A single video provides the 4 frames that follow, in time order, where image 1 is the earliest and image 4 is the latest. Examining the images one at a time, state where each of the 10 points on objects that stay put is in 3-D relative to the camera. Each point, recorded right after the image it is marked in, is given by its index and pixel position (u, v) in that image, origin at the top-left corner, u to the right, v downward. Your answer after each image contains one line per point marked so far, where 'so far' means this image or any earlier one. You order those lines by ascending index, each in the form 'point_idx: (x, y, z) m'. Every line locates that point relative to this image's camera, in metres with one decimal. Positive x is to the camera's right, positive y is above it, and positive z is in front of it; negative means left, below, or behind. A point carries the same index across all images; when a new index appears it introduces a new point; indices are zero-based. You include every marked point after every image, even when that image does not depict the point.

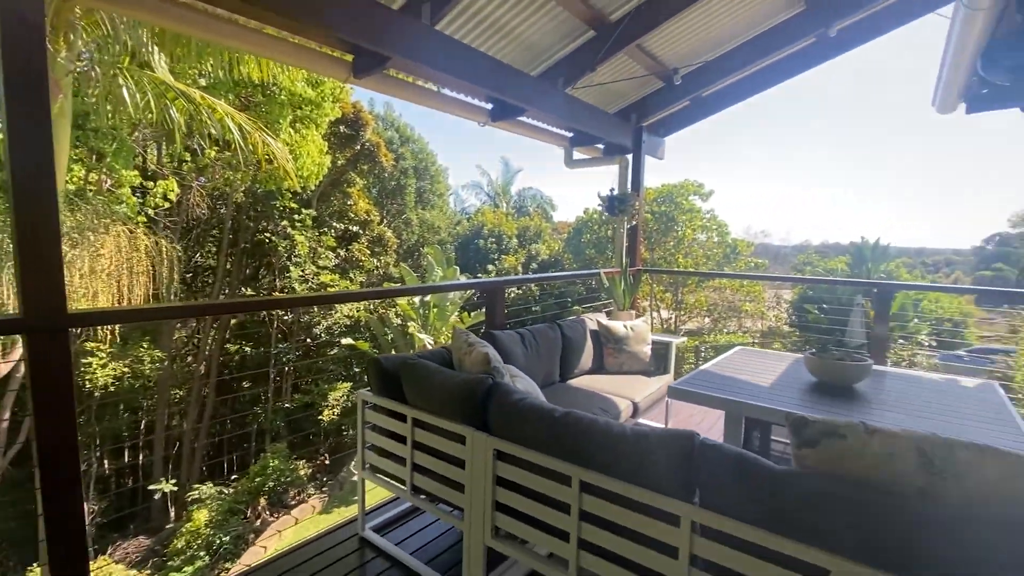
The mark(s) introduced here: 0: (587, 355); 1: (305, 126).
0: (+0.5, -0.4, +3.0) m
1: (-2.8, +2.2, +6.6) m
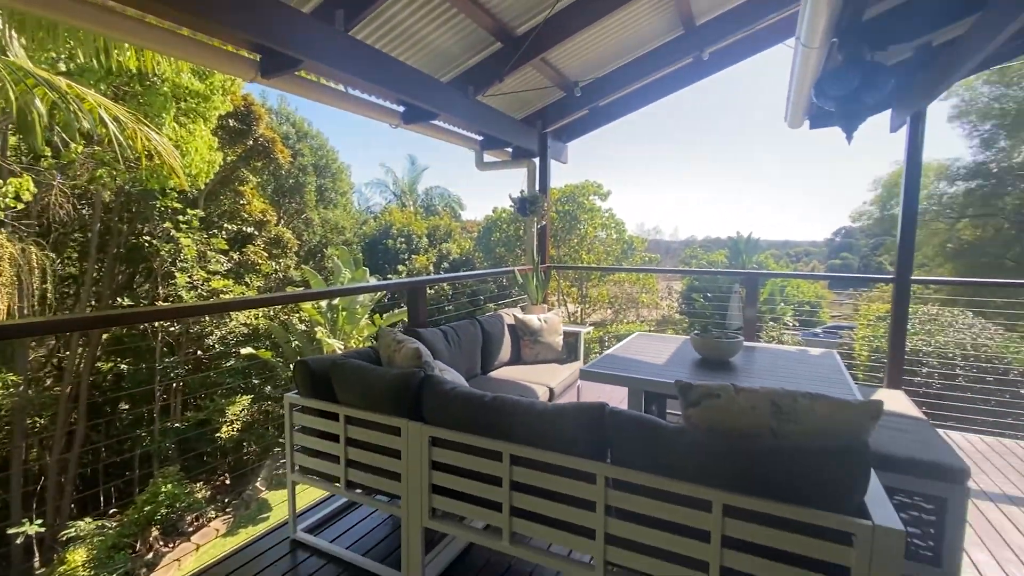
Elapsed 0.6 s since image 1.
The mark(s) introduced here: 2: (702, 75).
0: (0.0, -0.4, +3.2) m
1: (-4.0, +2.1, +6.1) m
2: (+1.5, +1.7, +3.9) m
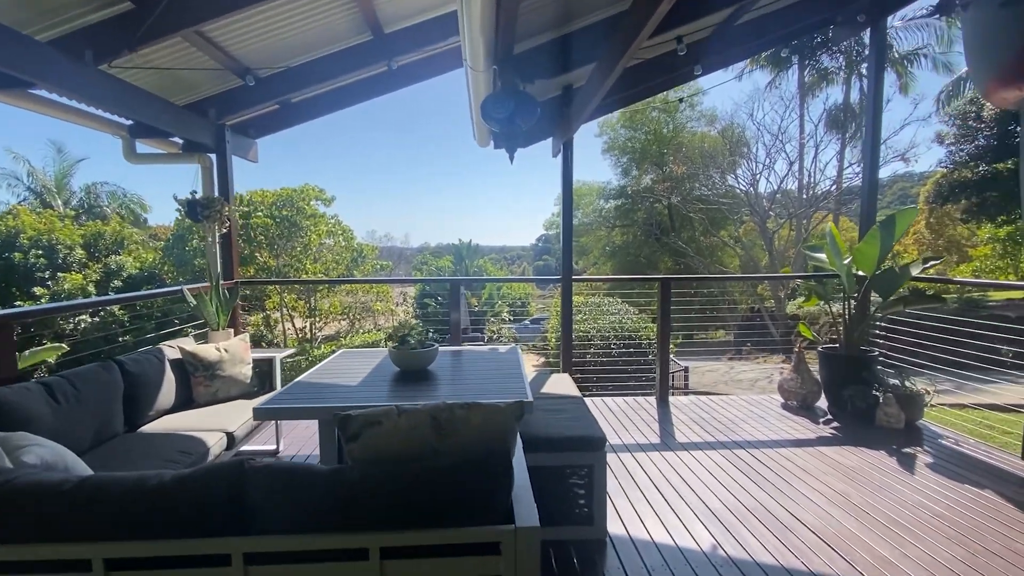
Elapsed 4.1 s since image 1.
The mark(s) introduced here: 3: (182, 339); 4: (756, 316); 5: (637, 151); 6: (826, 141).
0: (-1.8, -0.5, +2.5) m
1: (-6.8, +1.6, +3.0) m
2: (-0.9, +1.6, +3.9) m
3: (-1.9, -0.3, +2.8) m
4: (+5.0, -0.6, +10.0) m
5: (+3.3, +3.6, +12.8) m
6: (+6.7, +3.1, +10.5) m
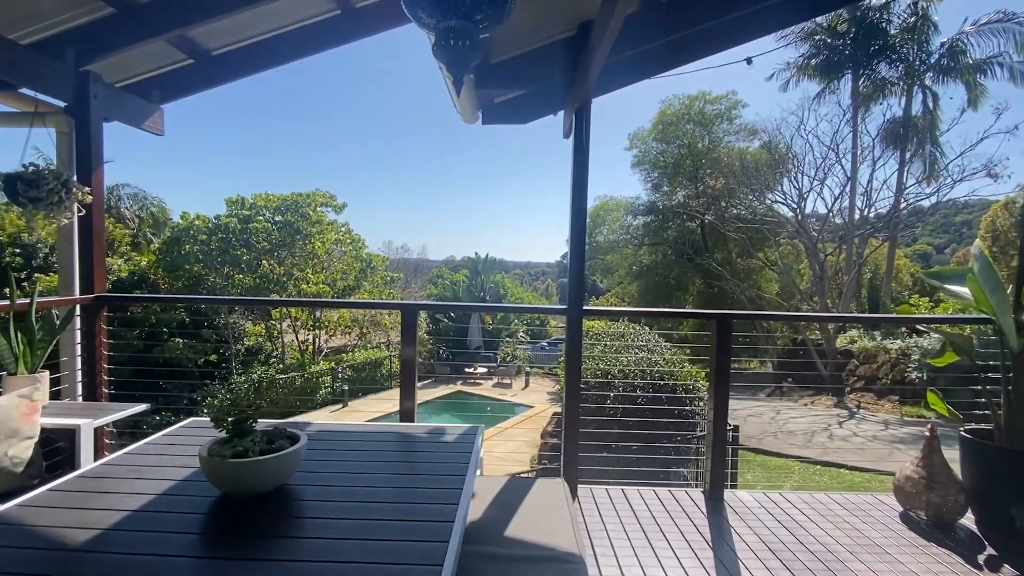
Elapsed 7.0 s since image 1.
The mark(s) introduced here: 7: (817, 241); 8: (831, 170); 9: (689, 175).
0: (-2.0, -0.6, +1.4) m
1: (-6.8, +1.7, +2.2) m
2: (-0.9, +1.5, +2.8) m
3: (-2.1, -0.4, +1.7) m
4: (+5.2, -1.1, +8.5) m
5: (+3.8, +3.0, +11.5) m
6: (+7.1, +2.5, +9.0) m
7: (+6.3, +1.0, +9.8) m
8: (+6.2, +2.3, +9.4) m
9: (+4.1, +2.7, +11.2) m
